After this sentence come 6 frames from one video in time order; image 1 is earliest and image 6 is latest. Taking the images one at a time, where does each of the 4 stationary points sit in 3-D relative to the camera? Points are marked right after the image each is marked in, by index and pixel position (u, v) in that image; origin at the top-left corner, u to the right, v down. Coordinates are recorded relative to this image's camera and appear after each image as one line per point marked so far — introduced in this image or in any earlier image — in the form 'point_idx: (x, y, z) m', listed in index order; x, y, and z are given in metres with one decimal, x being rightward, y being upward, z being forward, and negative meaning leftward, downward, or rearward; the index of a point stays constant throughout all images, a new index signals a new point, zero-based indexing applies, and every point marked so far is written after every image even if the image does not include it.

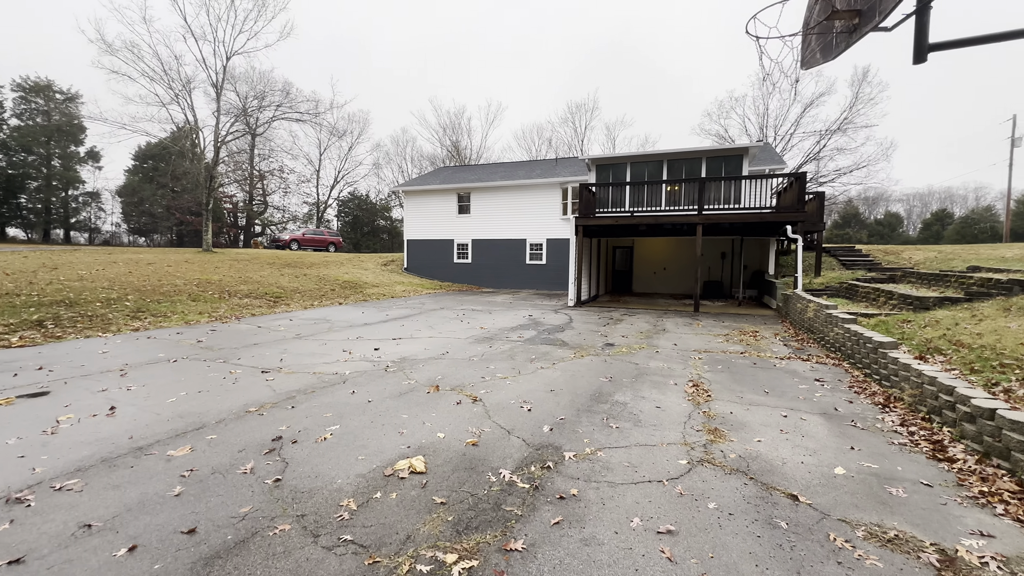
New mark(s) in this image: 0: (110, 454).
0: (-2.7, -1.1, +3.0) m
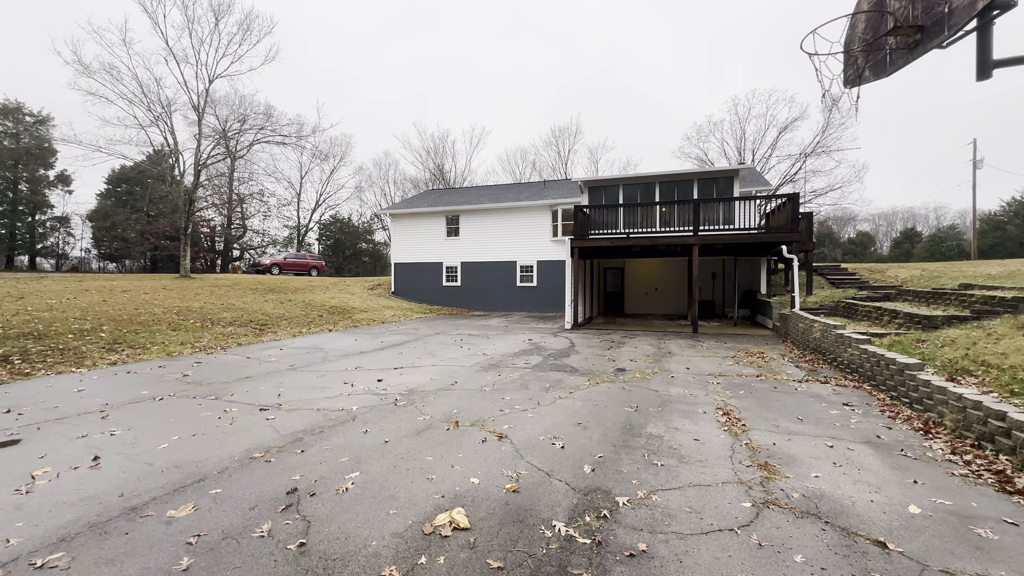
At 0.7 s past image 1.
0: (-2.4, -1.3, +2.6) m
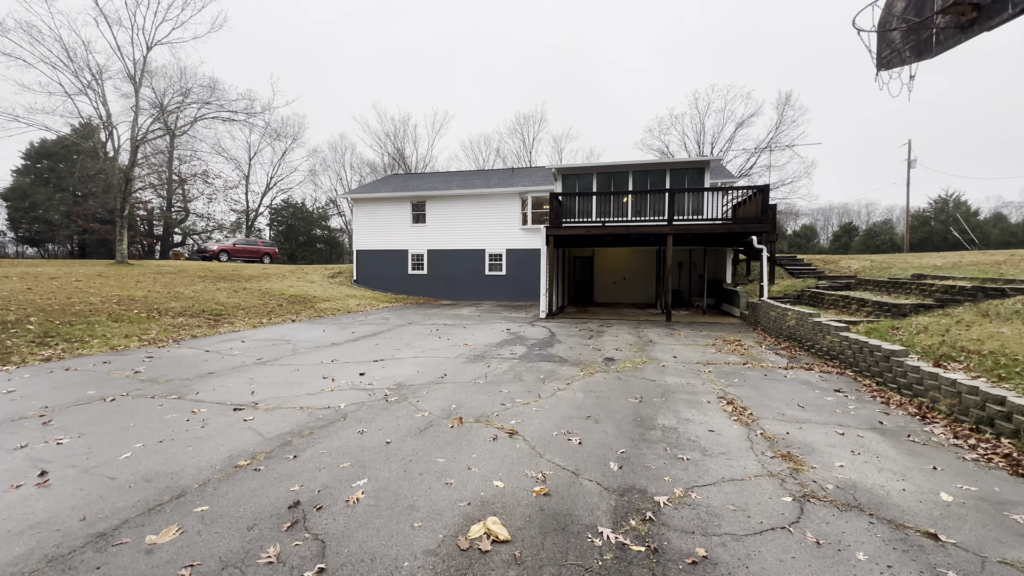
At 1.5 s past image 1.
0: (-2.2, -1.3, +2.2) m
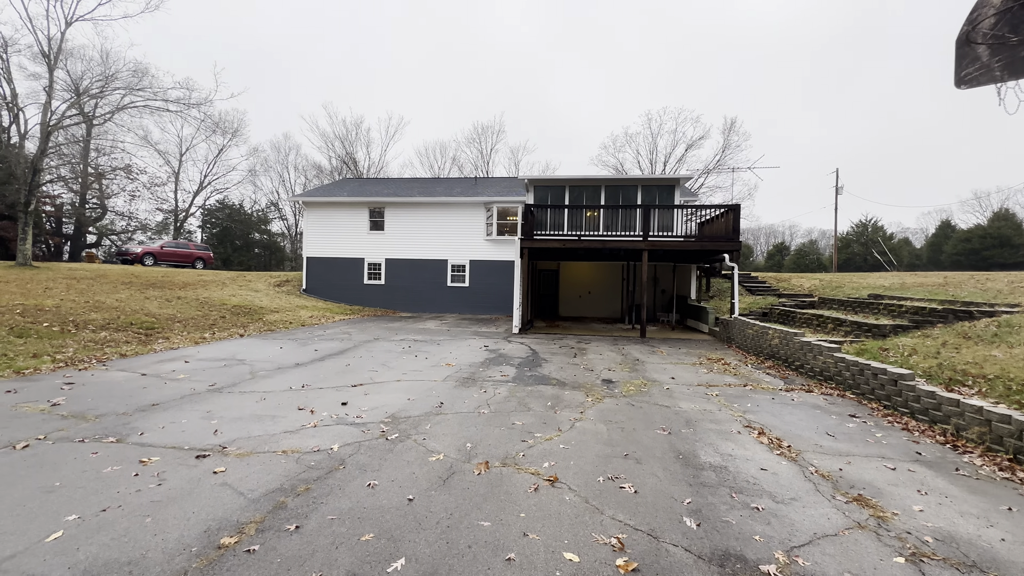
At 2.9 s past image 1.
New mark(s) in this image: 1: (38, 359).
0: (-1.7, -1.4, +1.4) m
1: (-6.9, -1.0, +6.6) m
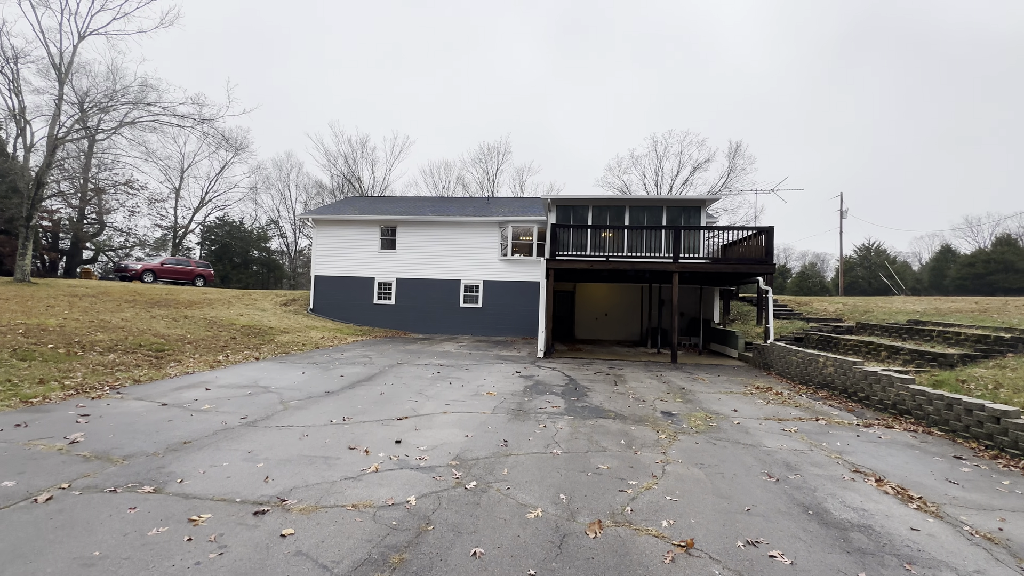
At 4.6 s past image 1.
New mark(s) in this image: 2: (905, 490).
0: (-0.9, -1.4, +0.9) m
1: (-6.2, -1.3, +6.0) m
2: (+3.2, -1.7, +3.7) m
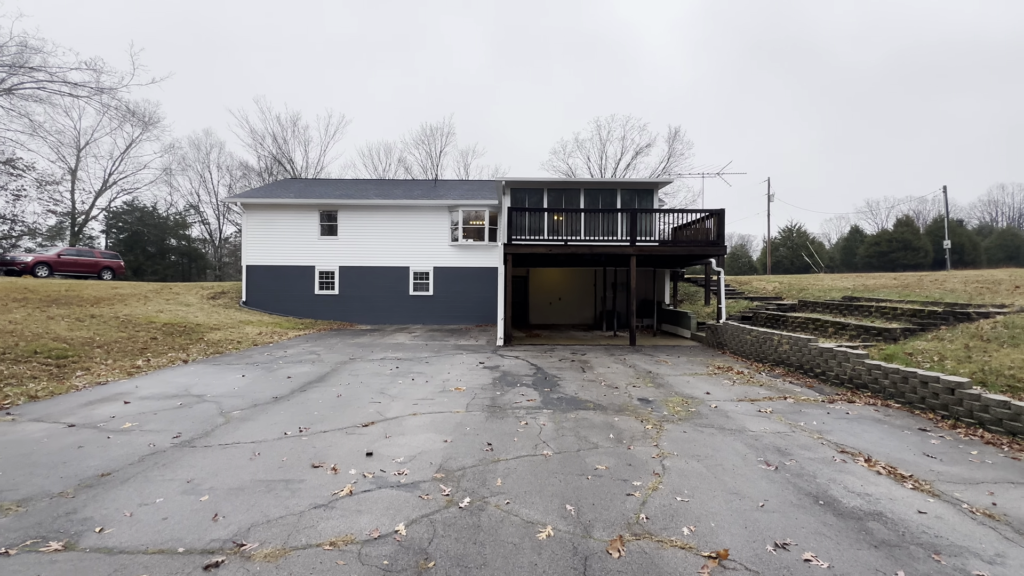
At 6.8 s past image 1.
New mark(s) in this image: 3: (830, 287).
0: (-0.6, -1.5, +0.4) m
1: (-6.5, -1.3, +4.8) m
2: (+3.2, -1.5, +3.7) m
3: (+9.7, 0.0, +13.6) m
